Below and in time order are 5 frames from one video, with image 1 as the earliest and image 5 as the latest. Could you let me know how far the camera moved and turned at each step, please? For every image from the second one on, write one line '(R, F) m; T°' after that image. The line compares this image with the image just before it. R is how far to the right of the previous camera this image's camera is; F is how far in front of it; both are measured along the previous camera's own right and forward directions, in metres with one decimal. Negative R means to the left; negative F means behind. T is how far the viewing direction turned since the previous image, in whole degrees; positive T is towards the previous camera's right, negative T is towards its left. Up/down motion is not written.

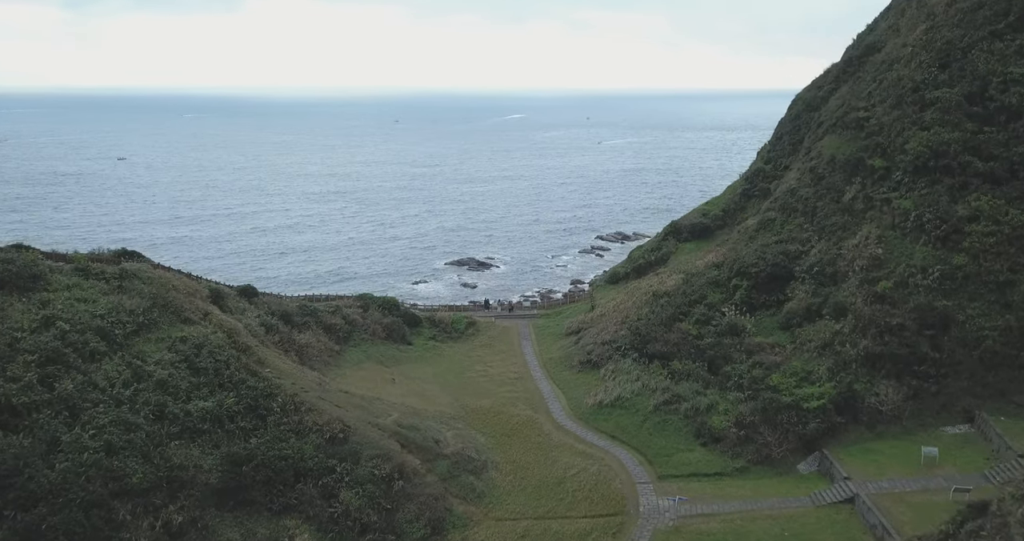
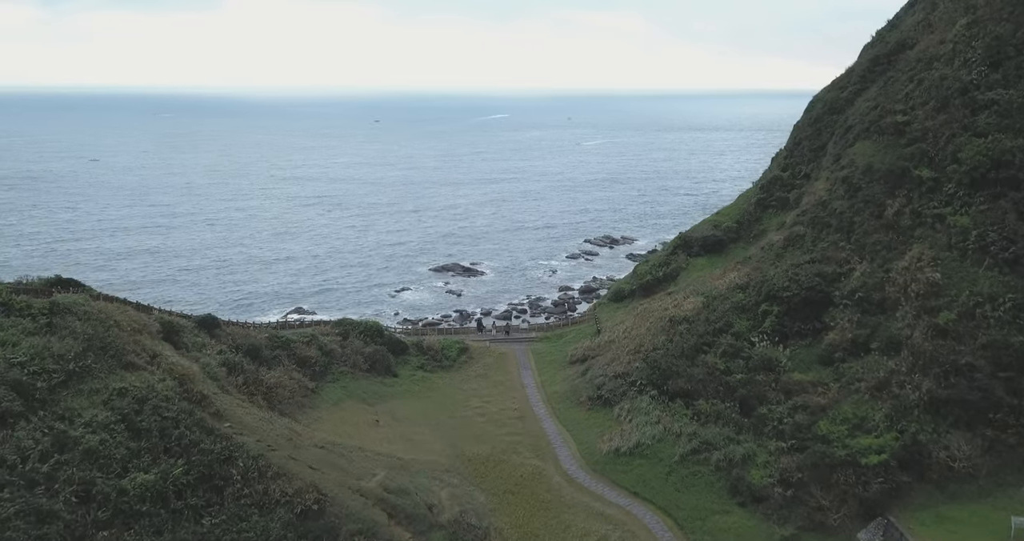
(-0.5, +2.8) m; +1°
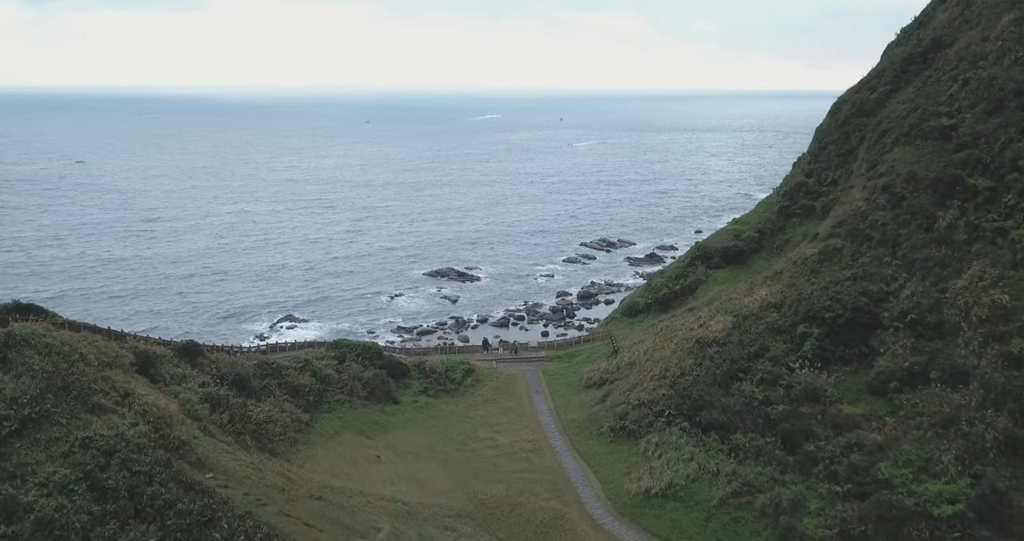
(-0.7, +1.9) m; +1°
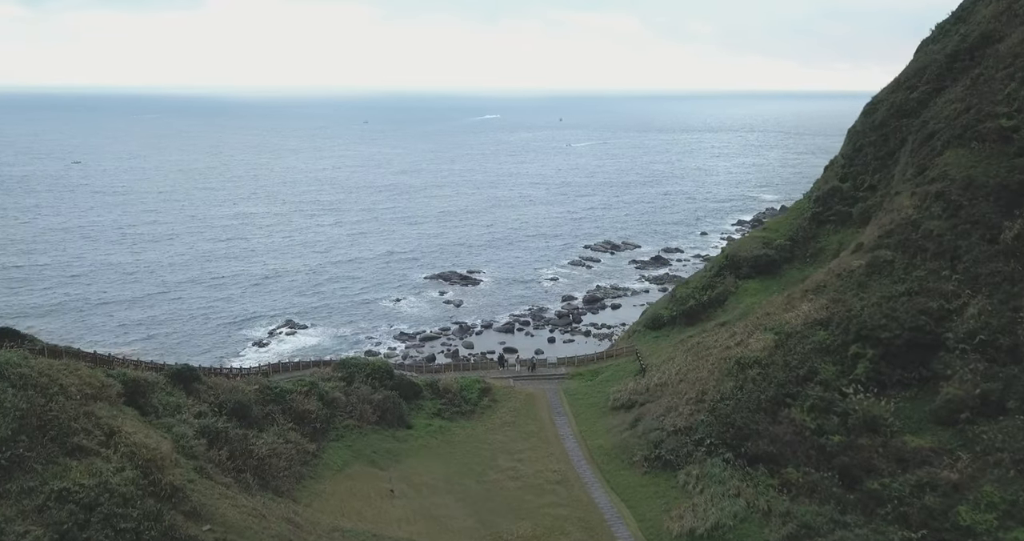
(-0.7, +1.6) m; 0°
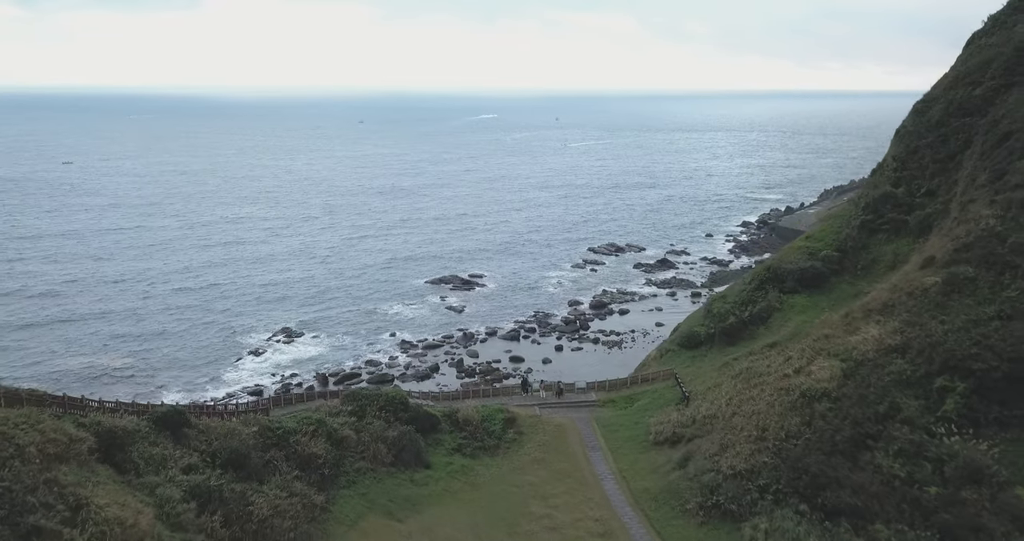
(-0.9, +2.2) m; 0°
